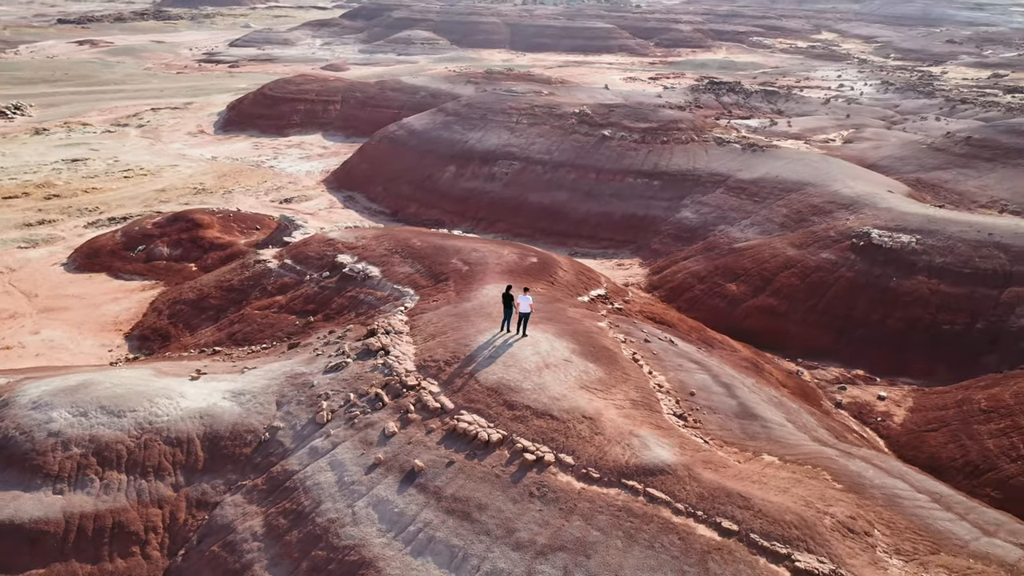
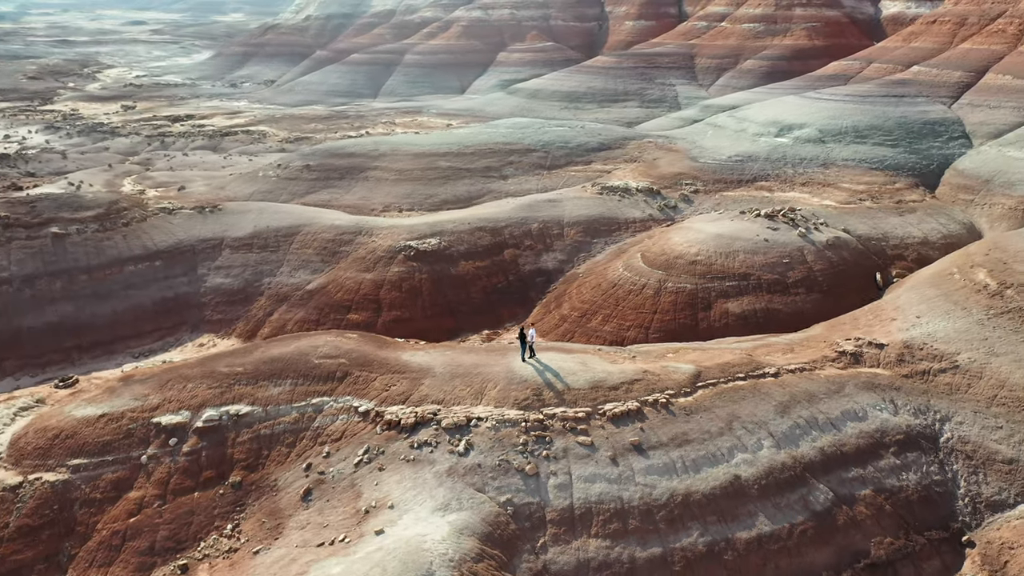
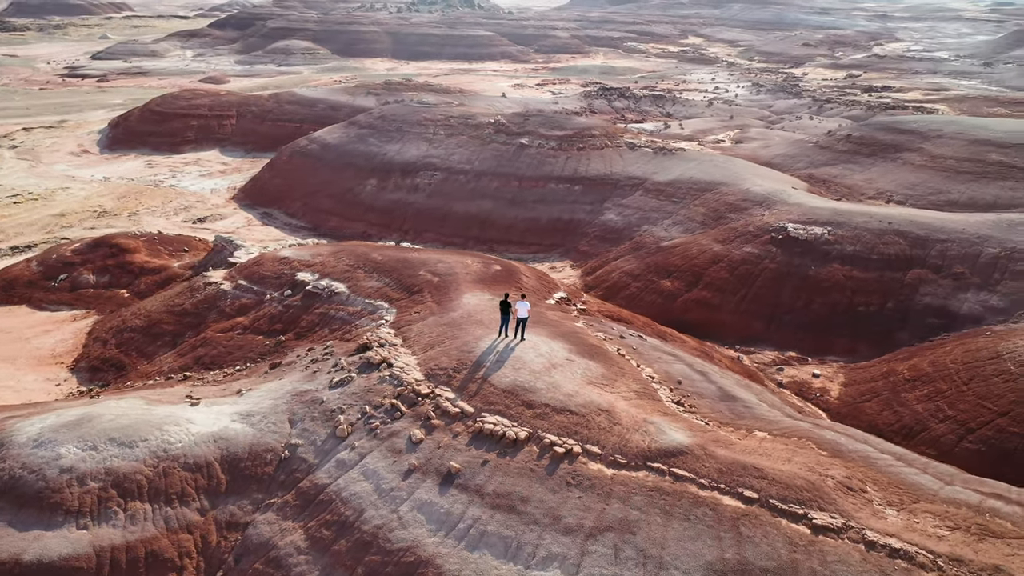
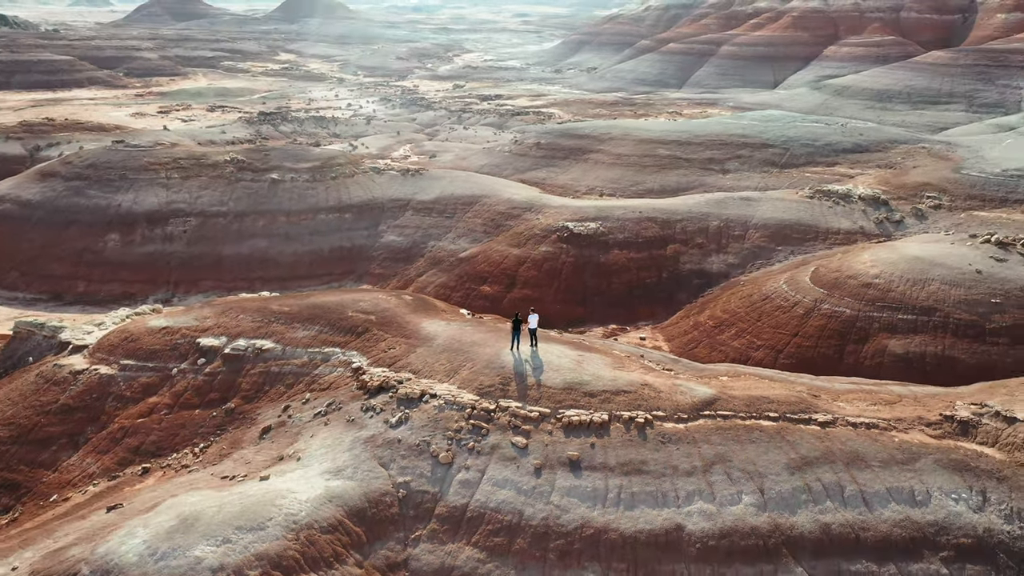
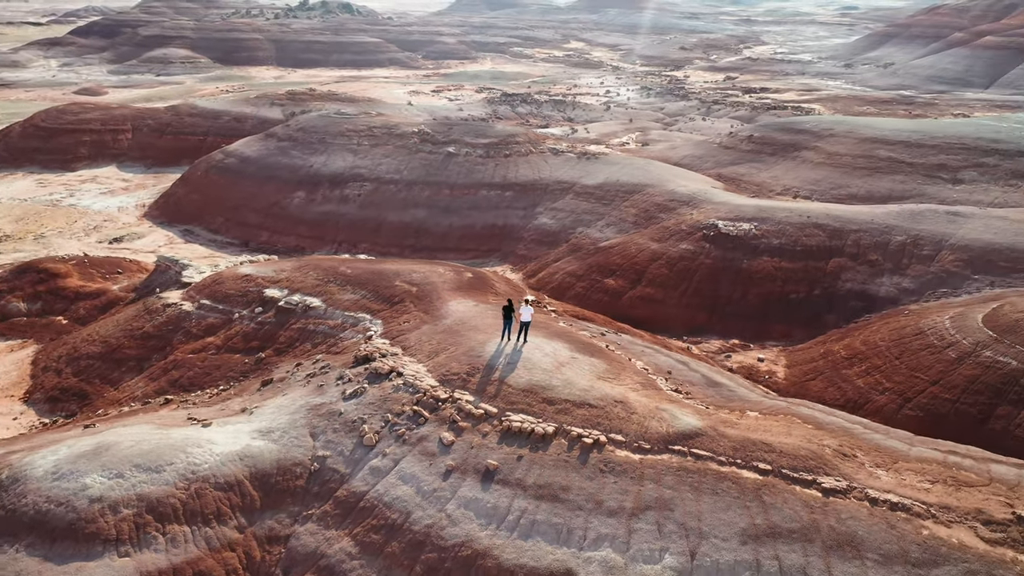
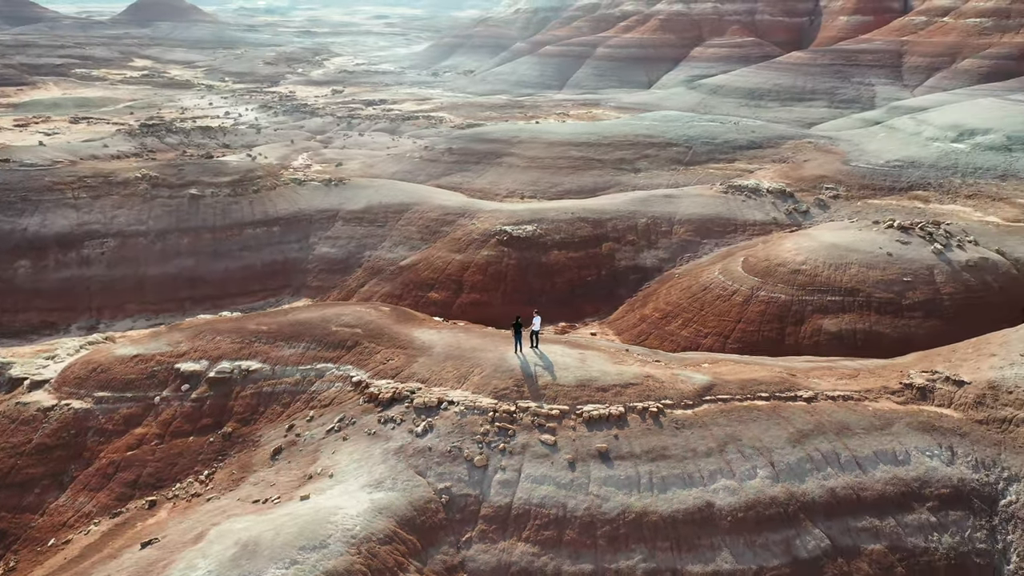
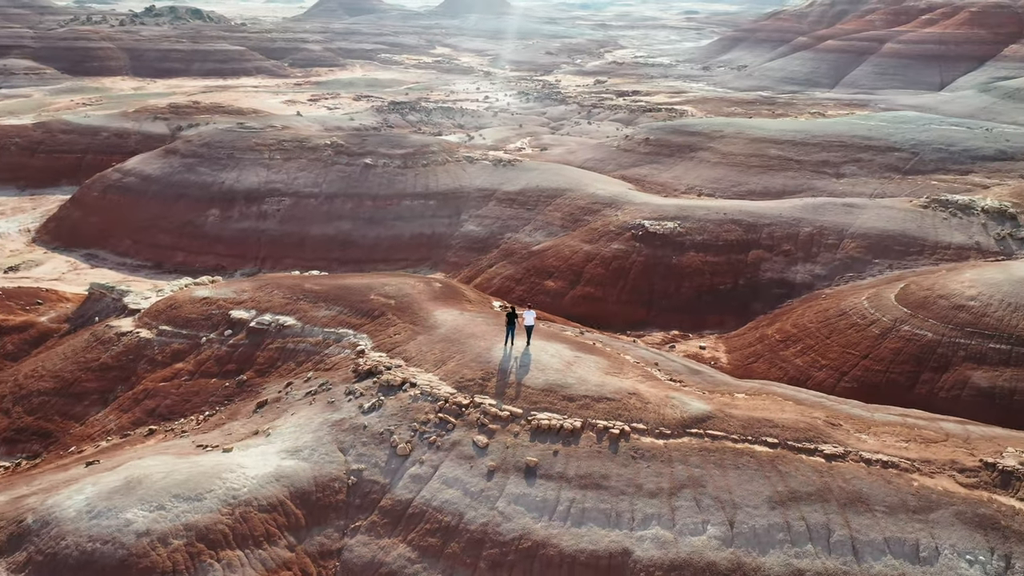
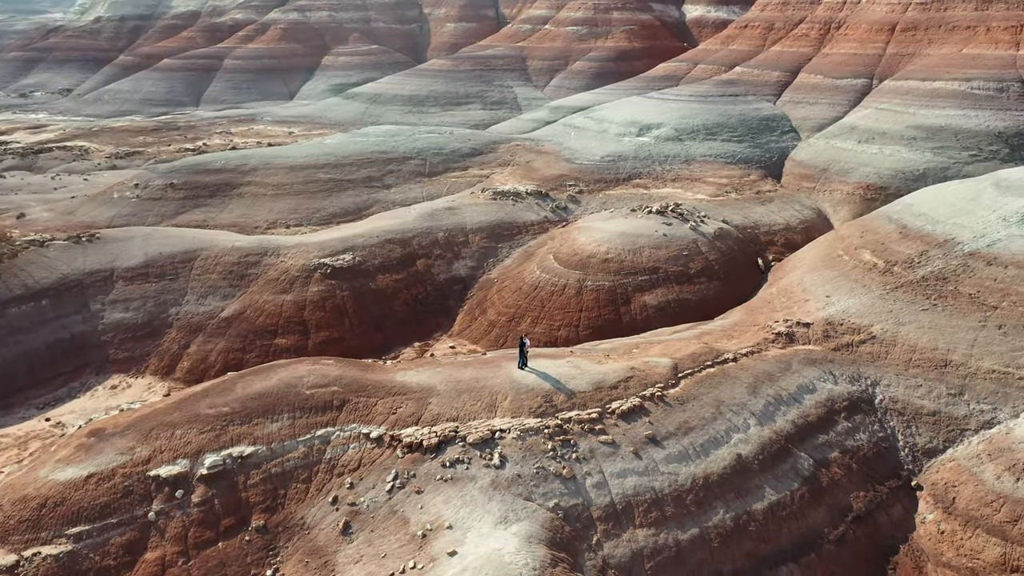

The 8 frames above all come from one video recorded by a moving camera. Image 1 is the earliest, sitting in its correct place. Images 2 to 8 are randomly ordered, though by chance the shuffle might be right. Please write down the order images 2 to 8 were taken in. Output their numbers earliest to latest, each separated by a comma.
3, 5, 7, 4, 6, 2, 8
